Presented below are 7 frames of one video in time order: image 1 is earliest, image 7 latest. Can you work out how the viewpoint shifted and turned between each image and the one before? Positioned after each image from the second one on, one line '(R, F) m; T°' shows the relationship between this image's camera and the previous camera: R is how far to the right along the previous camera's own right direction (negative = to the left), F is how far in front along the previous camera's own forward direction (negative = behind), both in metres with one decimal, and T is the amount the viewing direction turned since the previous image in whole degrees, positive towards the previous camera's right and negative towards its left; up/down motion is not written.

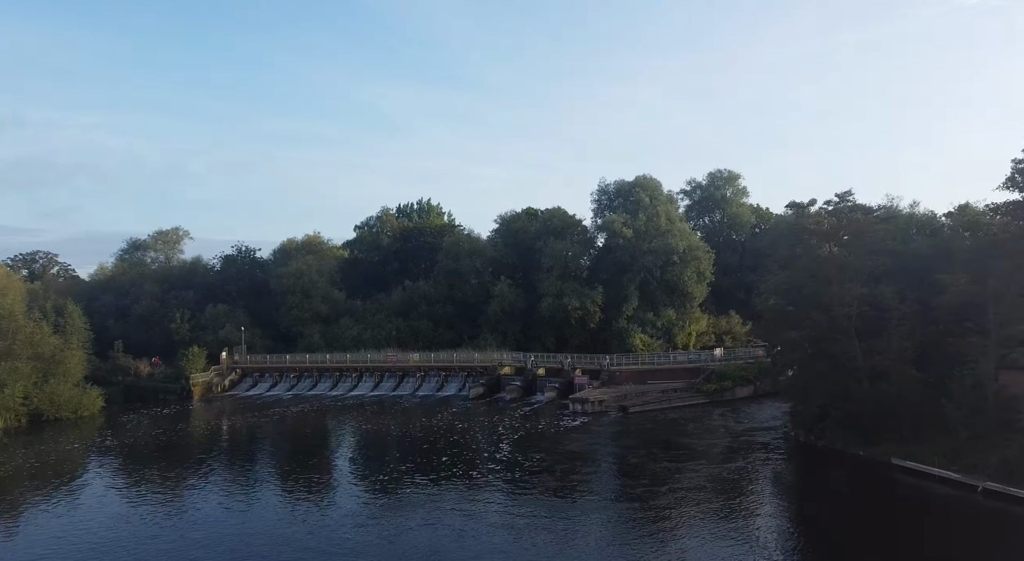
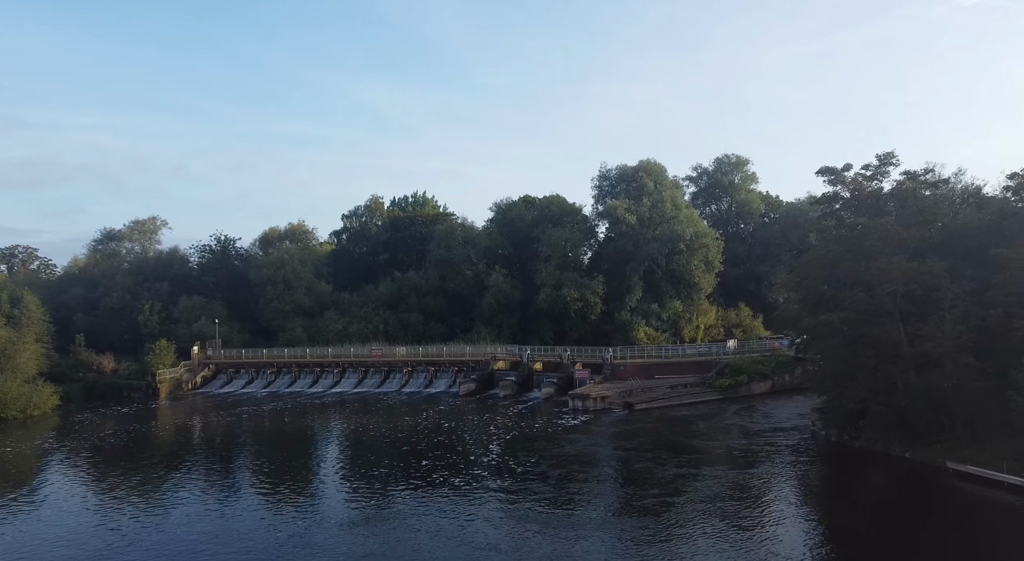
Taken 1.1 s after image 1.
(+0.4, +5.4) m; 0°
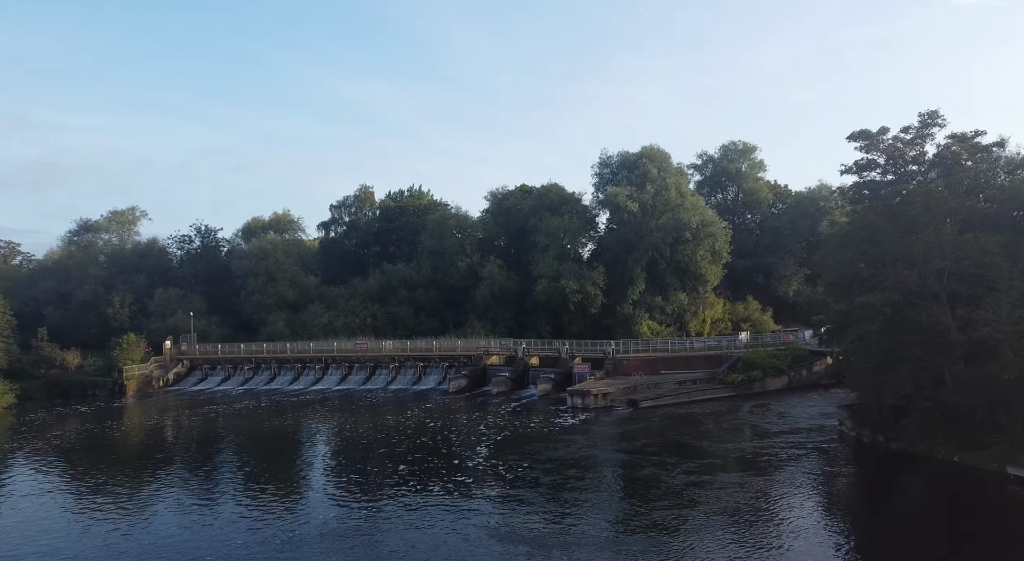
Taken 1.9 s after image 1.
(+0.4, +4.4) m; 0°
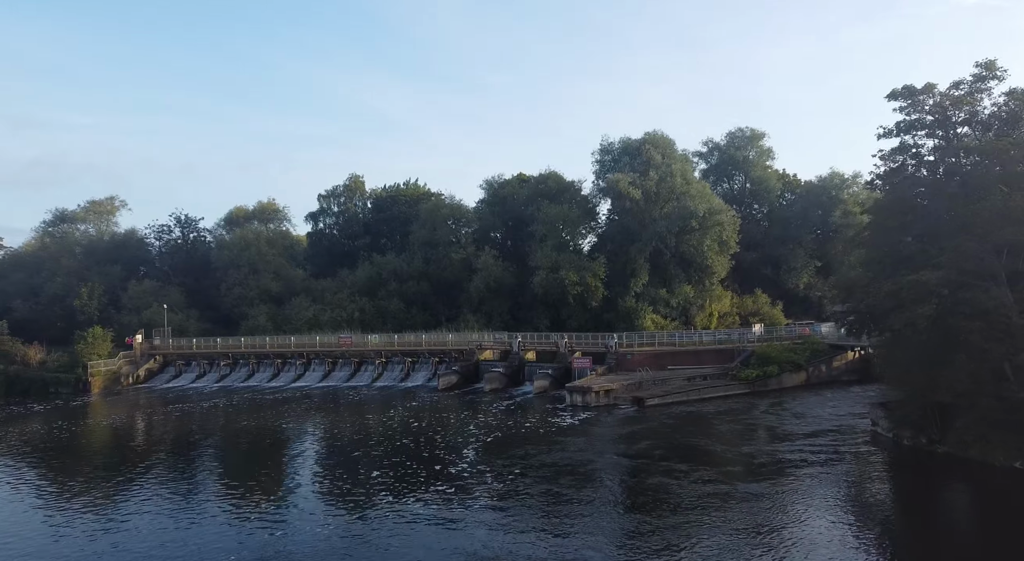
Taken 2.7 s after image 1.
(+0.3, +4.1) m; 0°
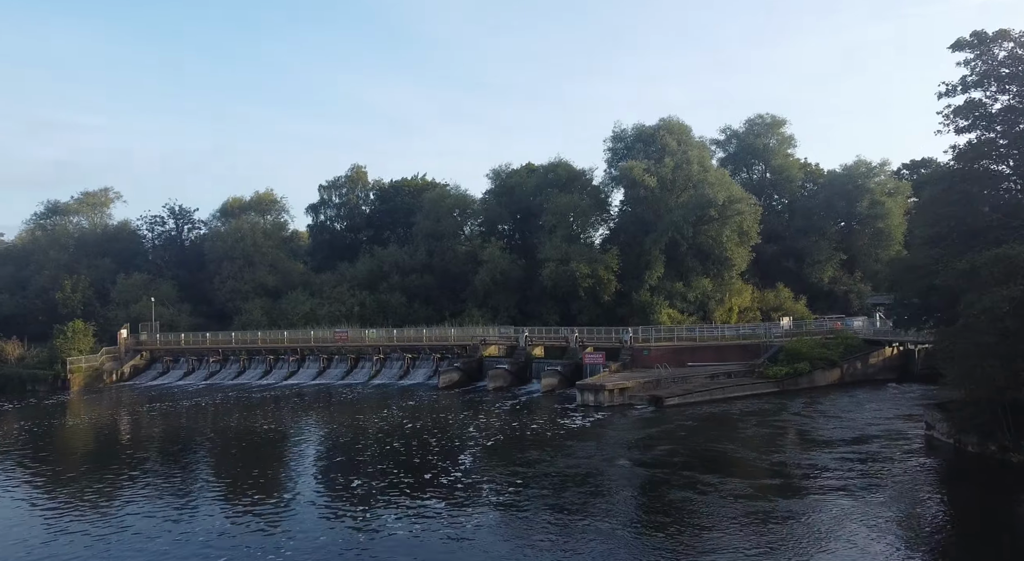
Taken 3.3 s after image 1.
(+0.3, +3.7) m; -1°
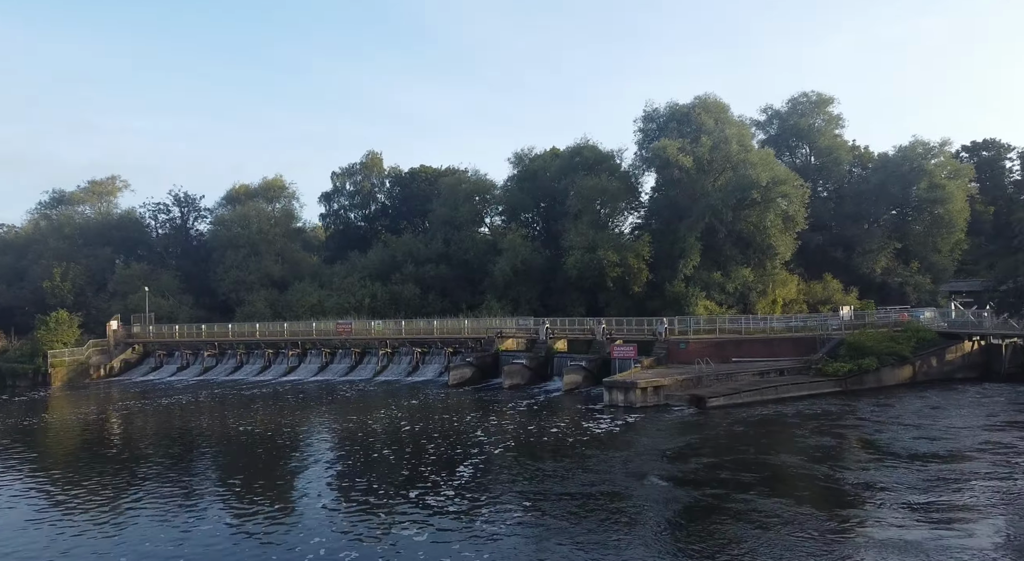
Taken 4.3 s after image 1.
(+0.5, +5.1) m; -2°
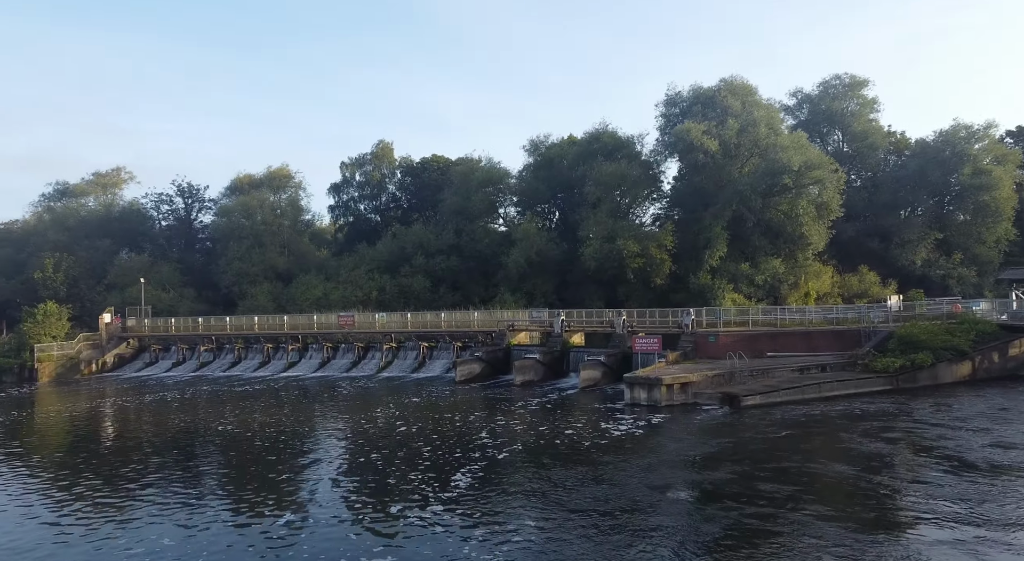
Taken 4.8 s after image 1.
(+0.4, +3.3) m; -1°
